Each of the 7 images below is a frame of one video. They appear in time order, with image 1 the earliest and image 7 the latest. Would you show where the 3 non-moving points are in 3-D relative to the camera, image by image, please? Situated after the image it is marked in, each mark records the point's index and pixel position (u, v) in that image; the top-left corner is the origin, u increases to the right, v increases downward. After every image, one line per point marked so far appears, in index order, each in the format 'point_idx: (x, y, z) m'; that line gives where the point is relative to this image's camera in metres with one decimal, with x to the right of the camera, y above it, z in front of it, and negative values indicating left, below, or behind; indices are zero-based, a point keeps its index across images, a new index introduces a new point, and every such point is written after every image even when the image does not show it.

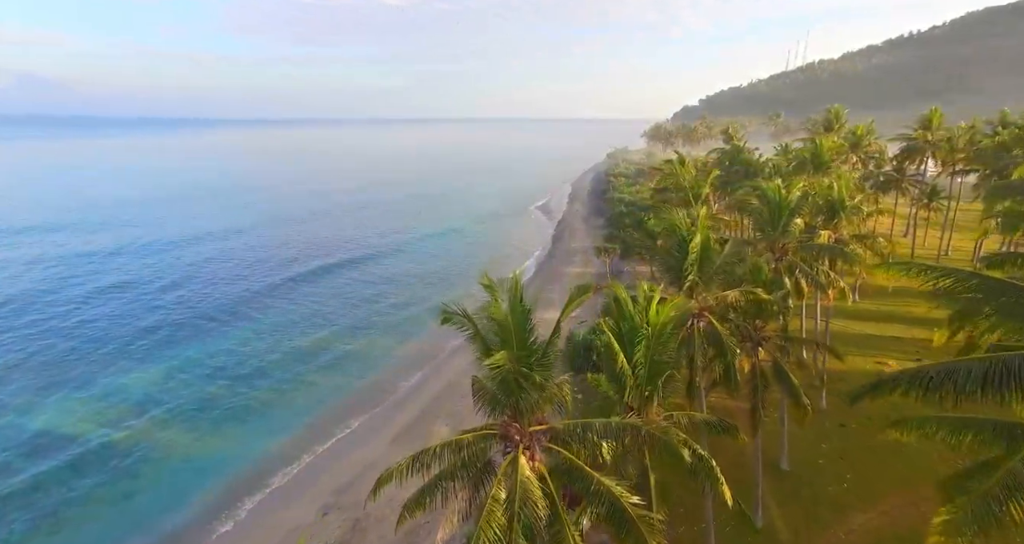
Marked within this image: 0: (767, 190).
0: (+9.0, +2.9, +19.4) m
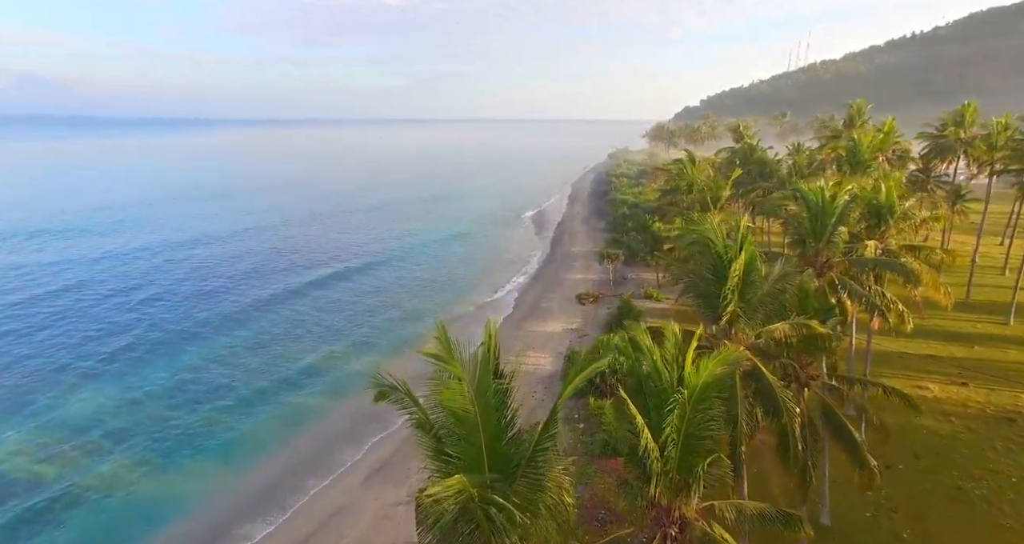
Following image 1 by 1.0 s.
0: (+8.7, +2.3, +16.3) m
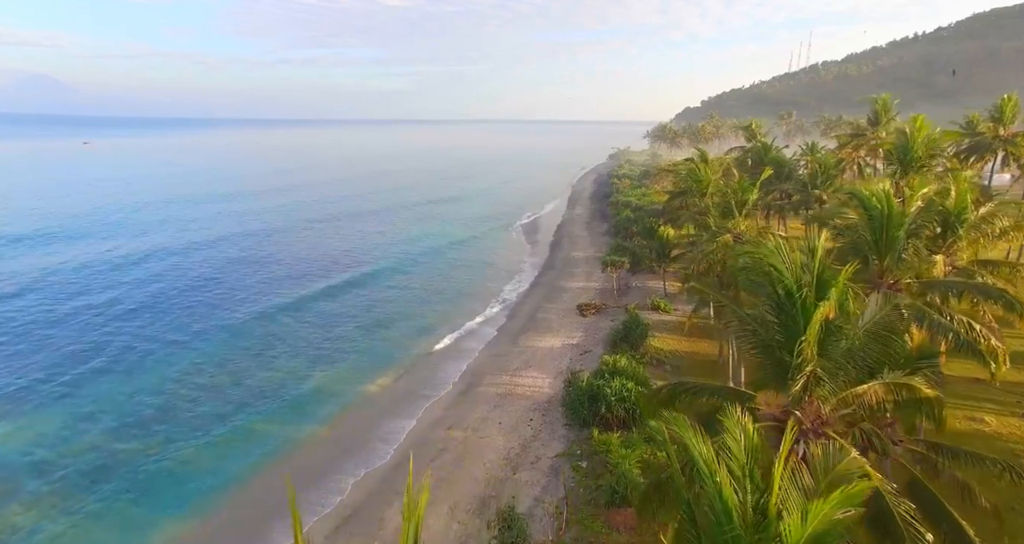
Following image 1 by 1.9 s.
0: (+8.4, +1.8, +13.2) m
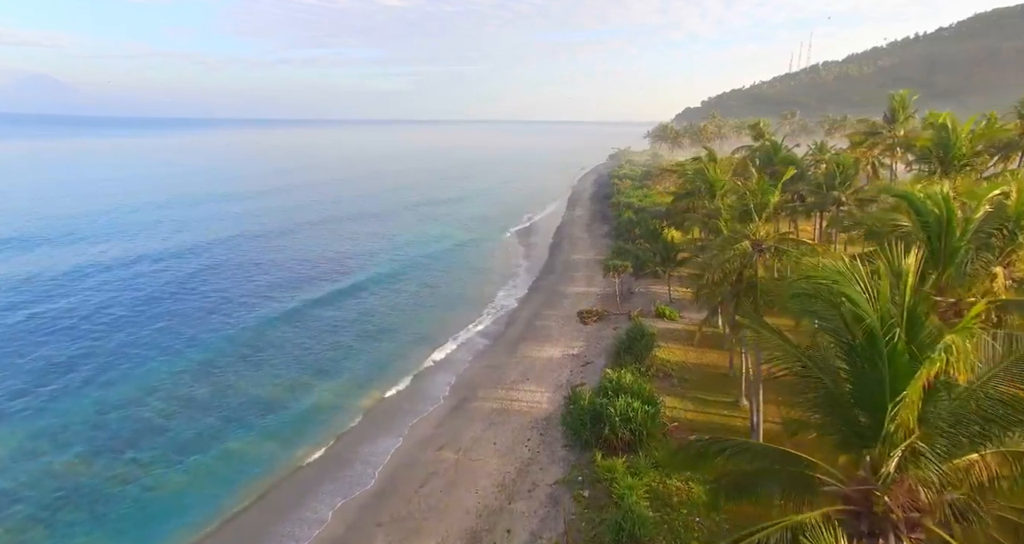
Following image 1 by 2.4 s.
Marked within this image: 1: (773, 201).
0: (+8.3, +1.5, +11.2) m
1: (+9.2, +2.5, +19.5) m
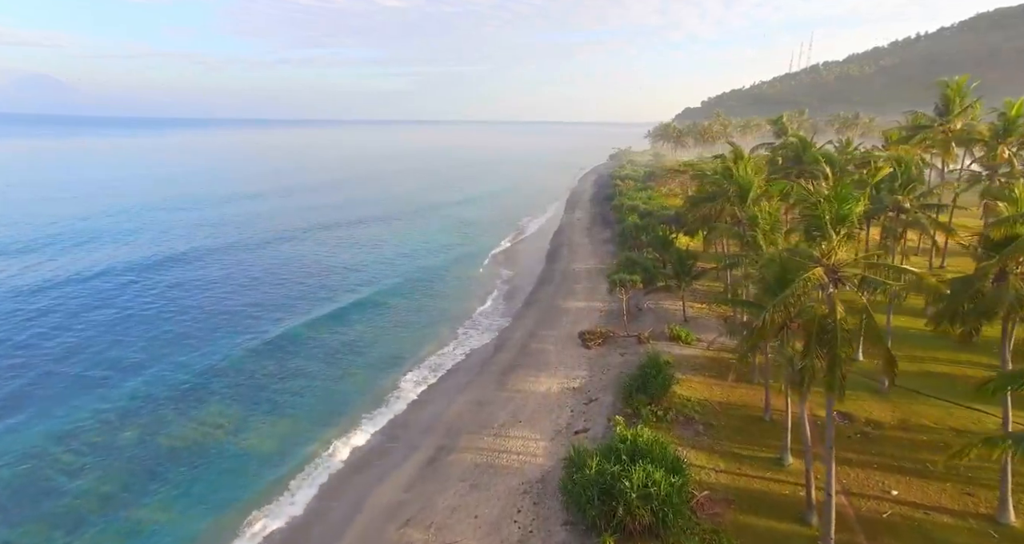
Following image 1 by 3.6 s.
0: (+7.8, +0.6, +6.4) m
1: (+8.8, +1.6, +14.6) m
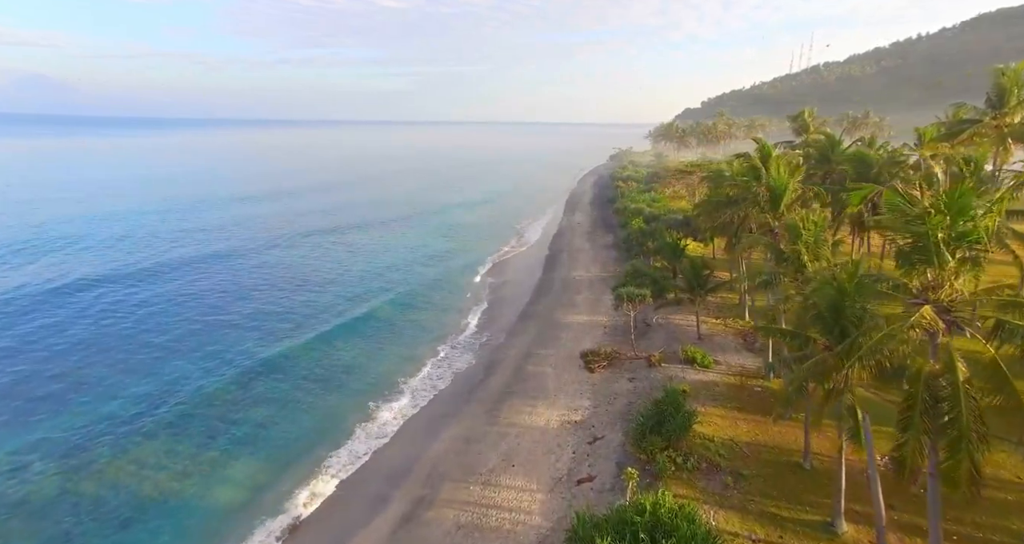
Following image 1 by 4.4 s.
0: (+7.5, -0.1, +2.8) m
1: (+8.5, +1.0, +11.0) m
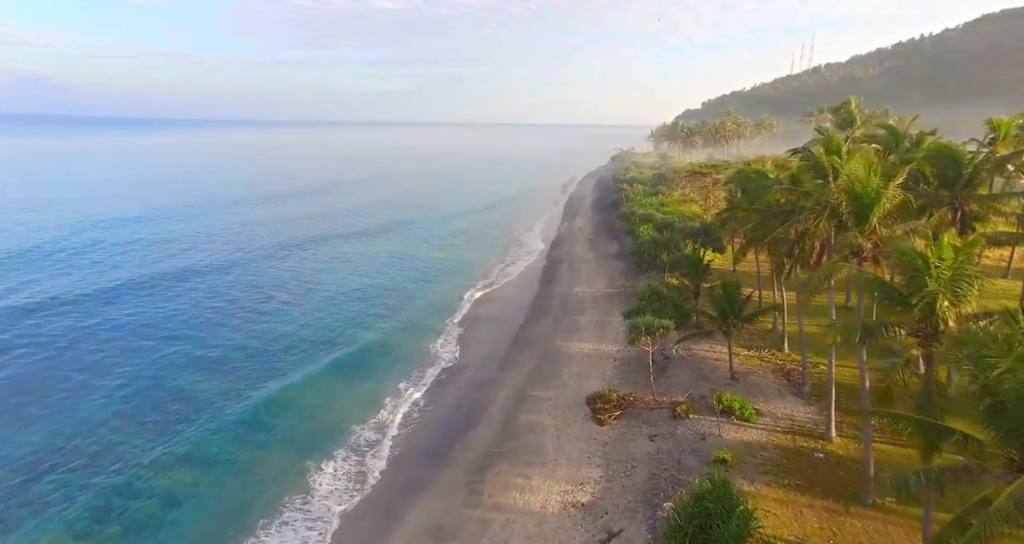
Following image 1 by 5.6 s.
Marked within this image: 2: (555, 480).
0: (+7.1, -1.1, -2.9) m
1: (+8.1, -0.1, +5.3) m
2: (+1.4, -7.1, +18.7) m
